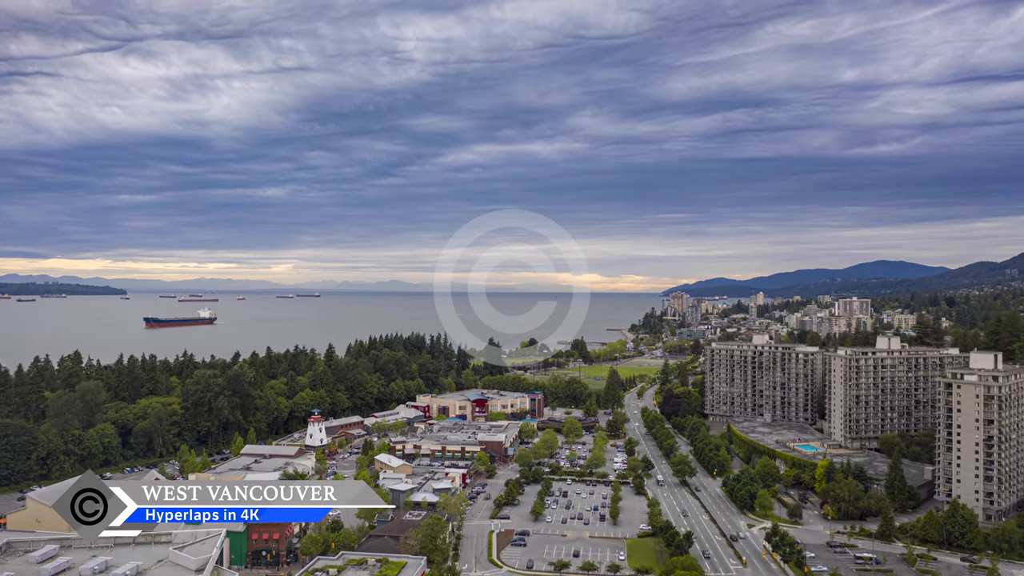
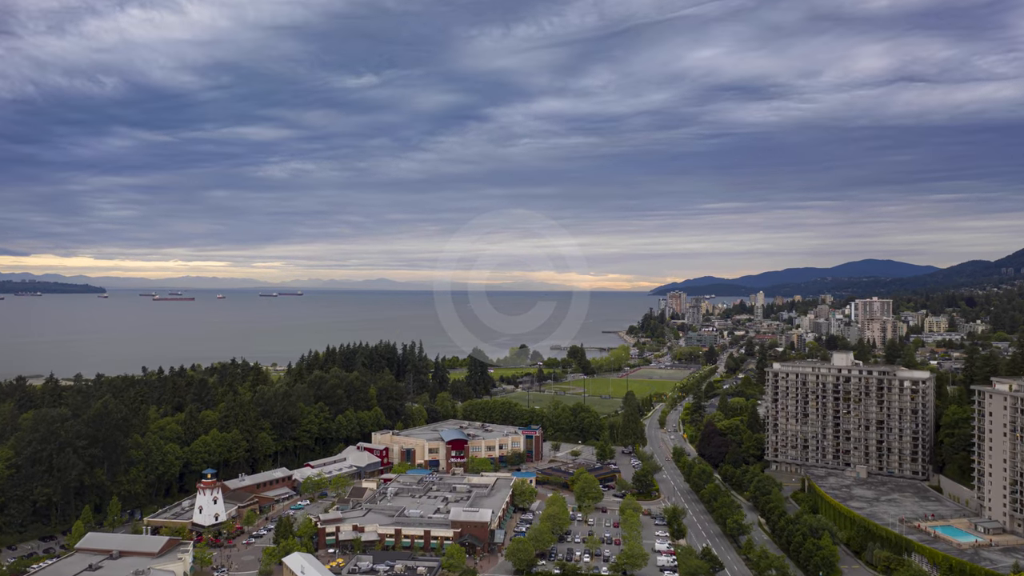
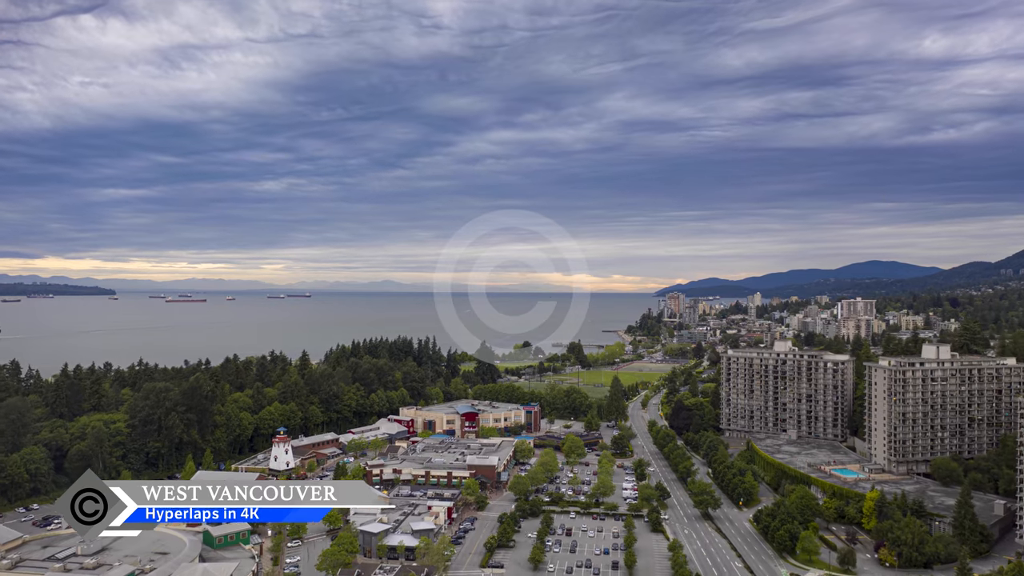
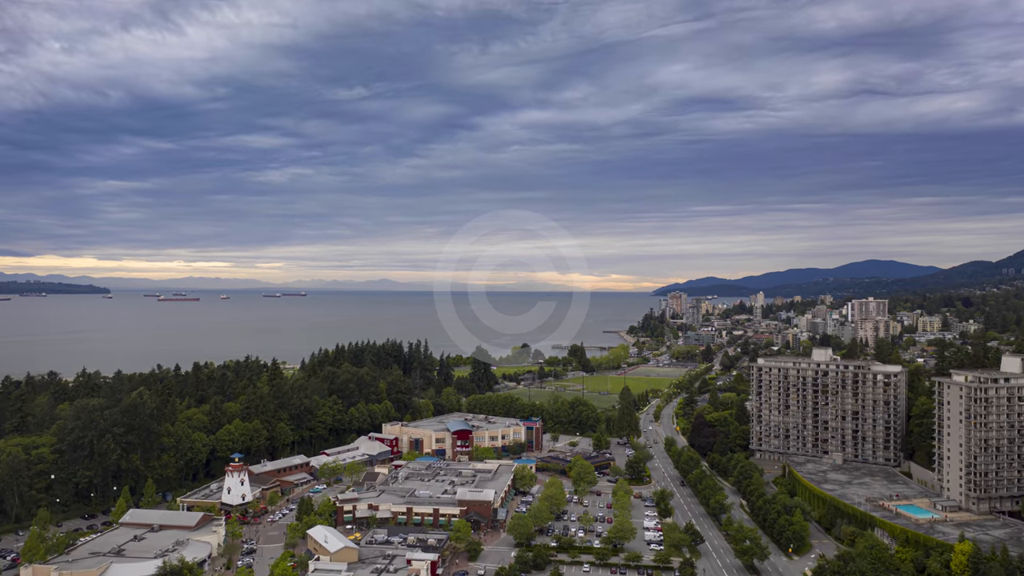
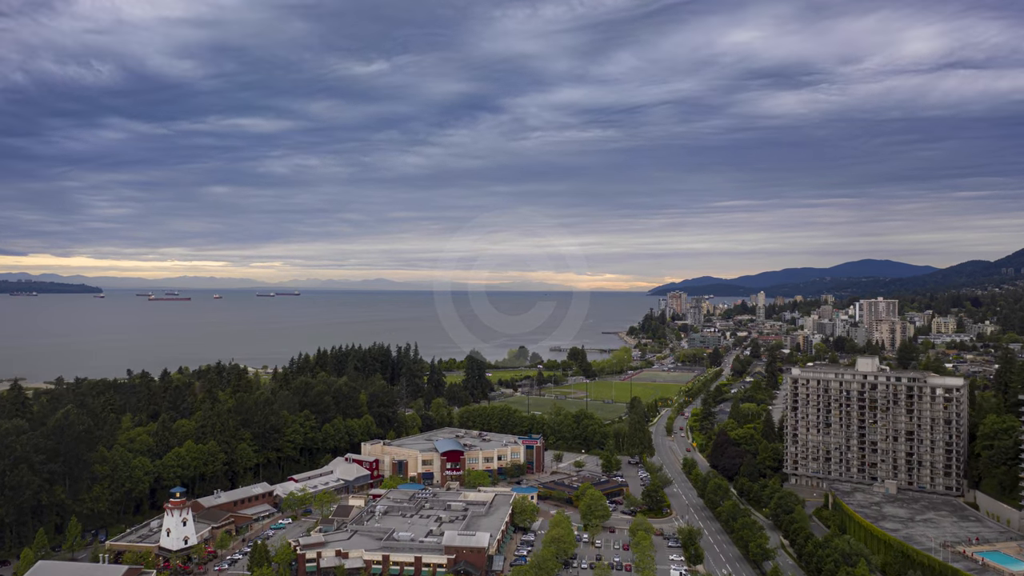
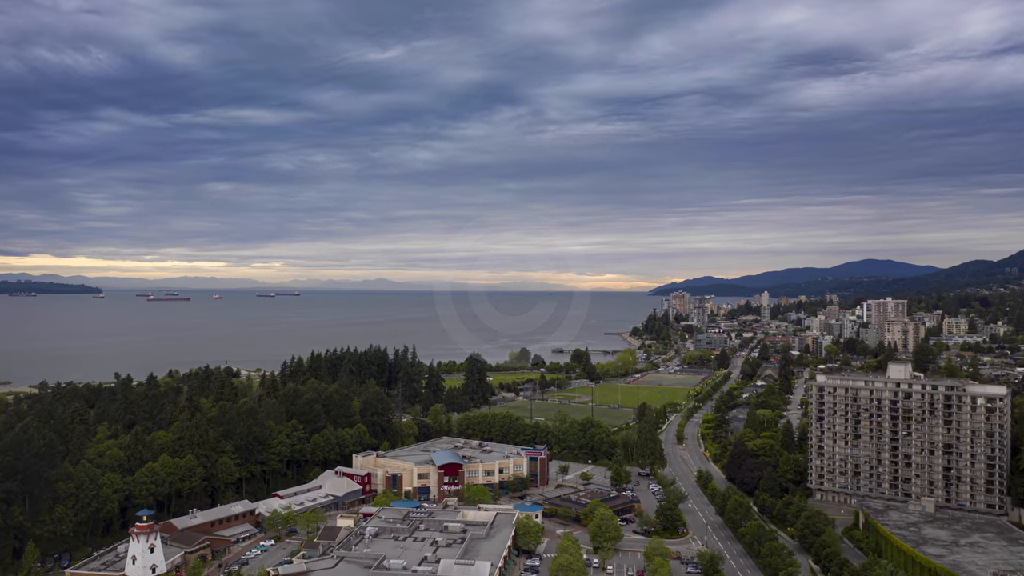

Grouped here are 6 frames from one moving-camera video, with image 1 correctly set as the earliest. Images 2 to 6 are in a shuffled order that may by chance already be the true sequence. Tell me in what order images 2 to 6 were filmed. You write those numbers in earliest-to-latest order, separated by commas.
3, 4, 2, 5, 6
